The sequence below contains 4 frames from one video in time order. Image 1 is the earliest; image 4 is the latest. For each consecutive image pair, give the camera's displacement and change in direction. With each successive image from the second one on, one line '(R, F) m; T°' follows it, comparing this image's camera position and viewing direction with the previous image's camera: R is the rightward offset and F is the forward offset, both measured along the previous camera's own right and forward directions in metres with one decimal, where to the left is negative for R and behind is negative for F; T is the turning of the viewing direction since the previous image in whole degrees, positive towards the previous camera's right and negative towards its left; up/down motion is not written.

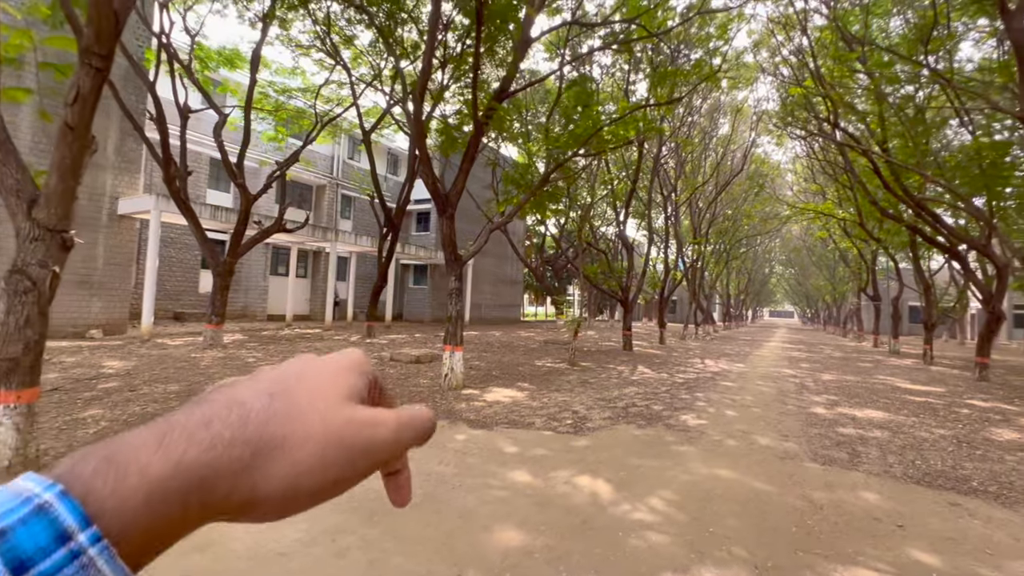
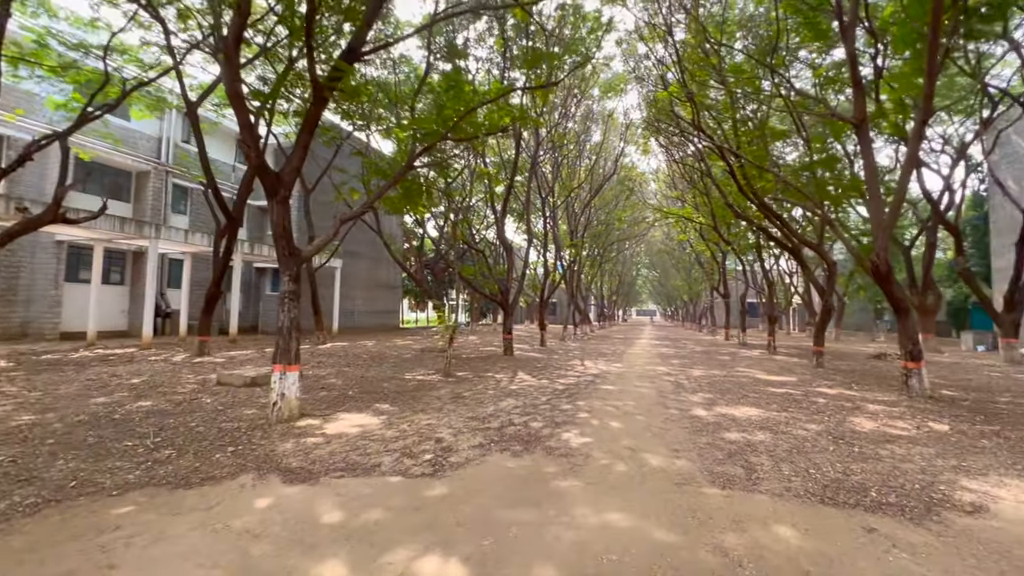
(+0.4, +1.1) m; +14°
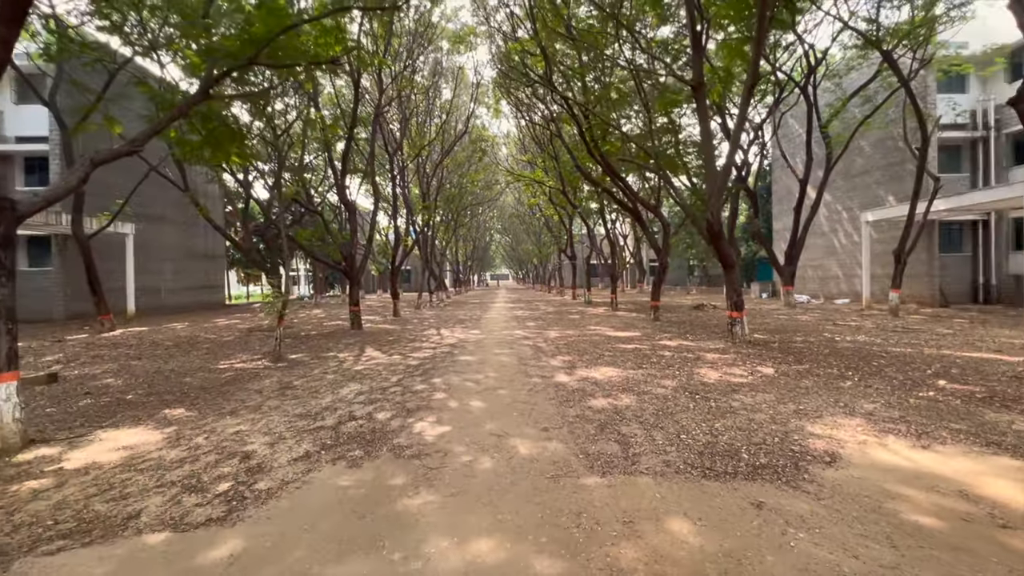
(+0.2, +0.9) m; +17°
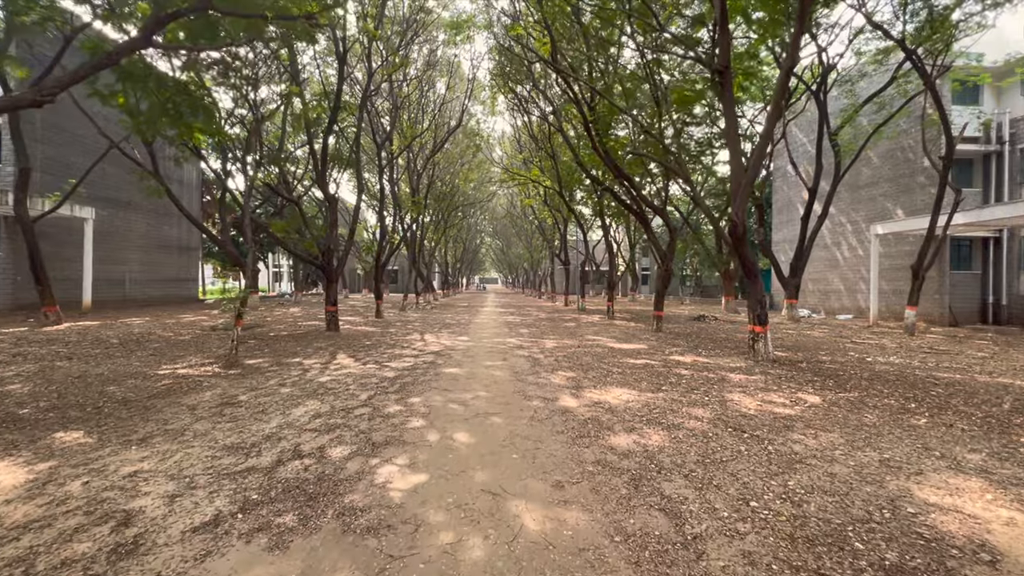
(-0.1, +1.1) m; +1°
